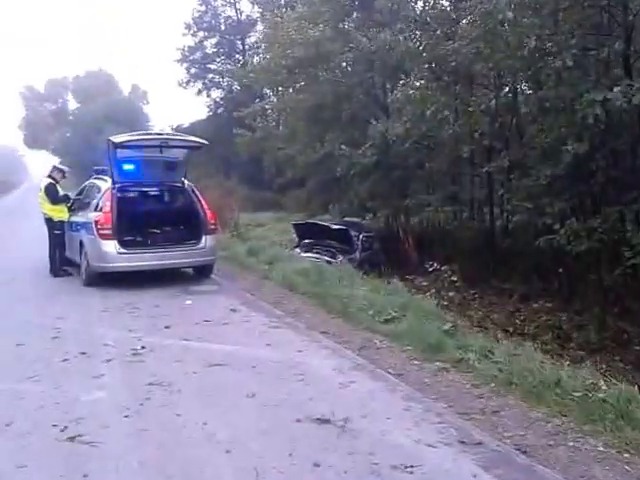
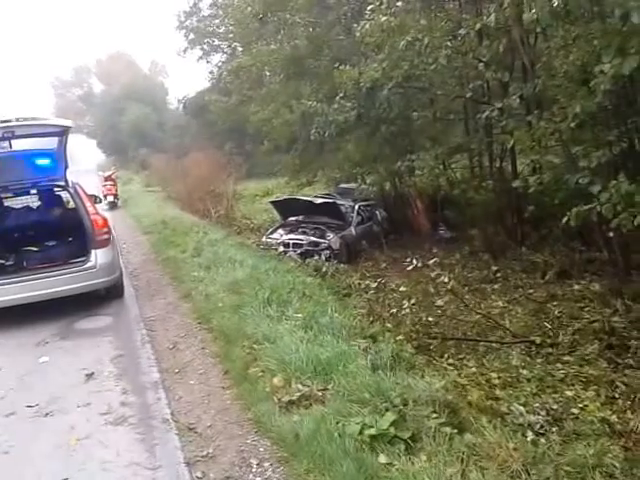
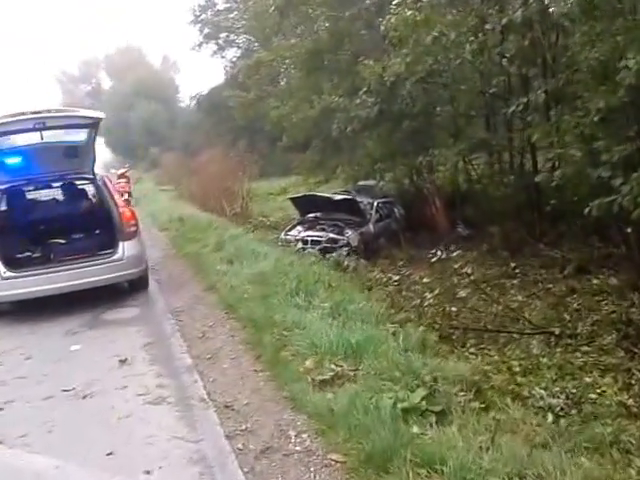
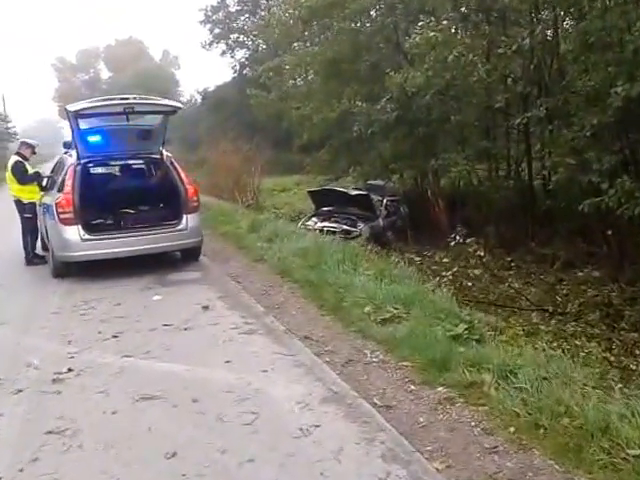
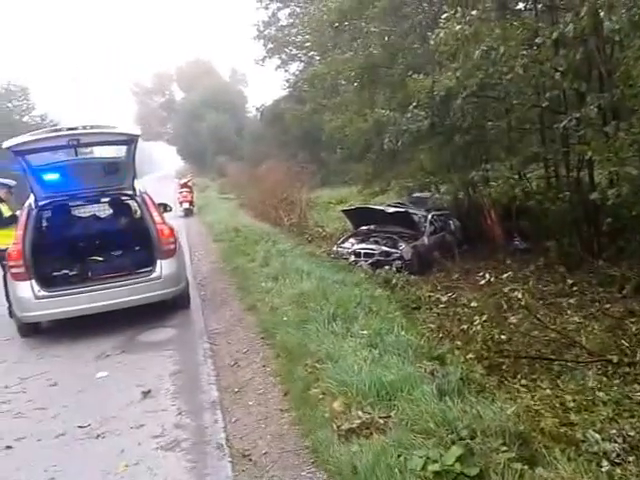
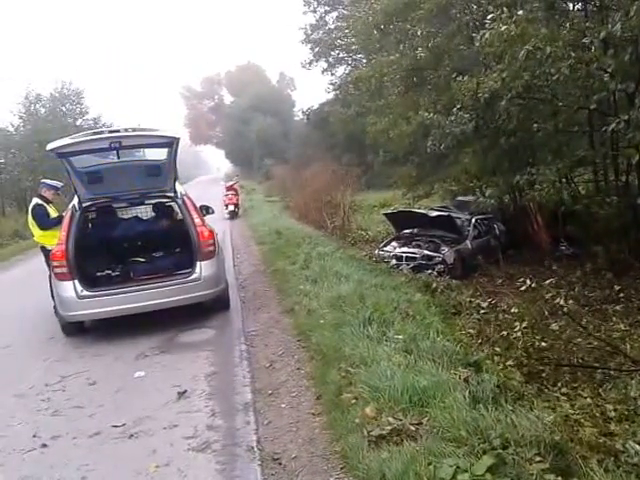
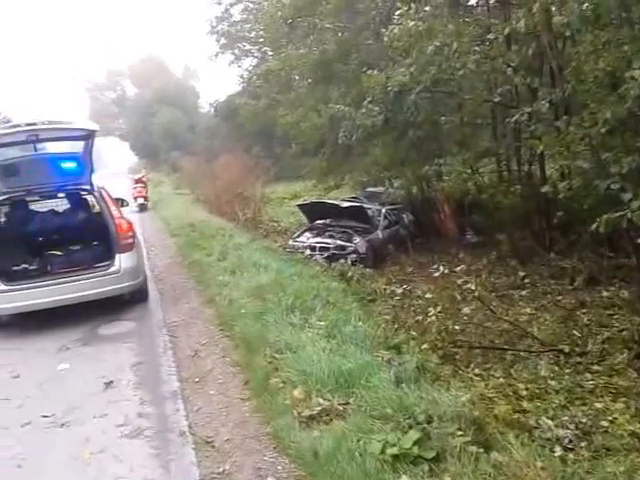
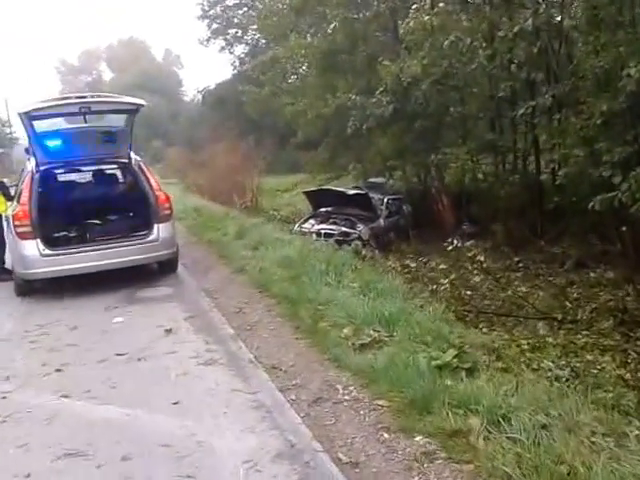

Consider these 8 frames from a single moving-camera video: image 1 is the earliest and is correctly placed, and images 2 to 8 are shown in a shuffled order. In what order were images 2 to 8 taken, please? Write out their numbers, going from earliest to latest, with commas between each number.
4, 8, 3, 2, 7, 5, 6
